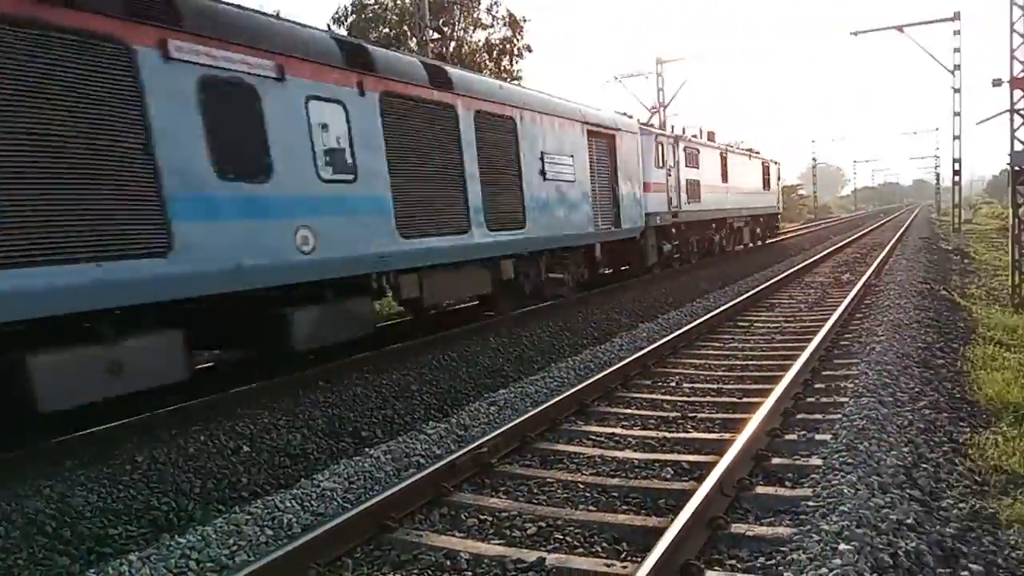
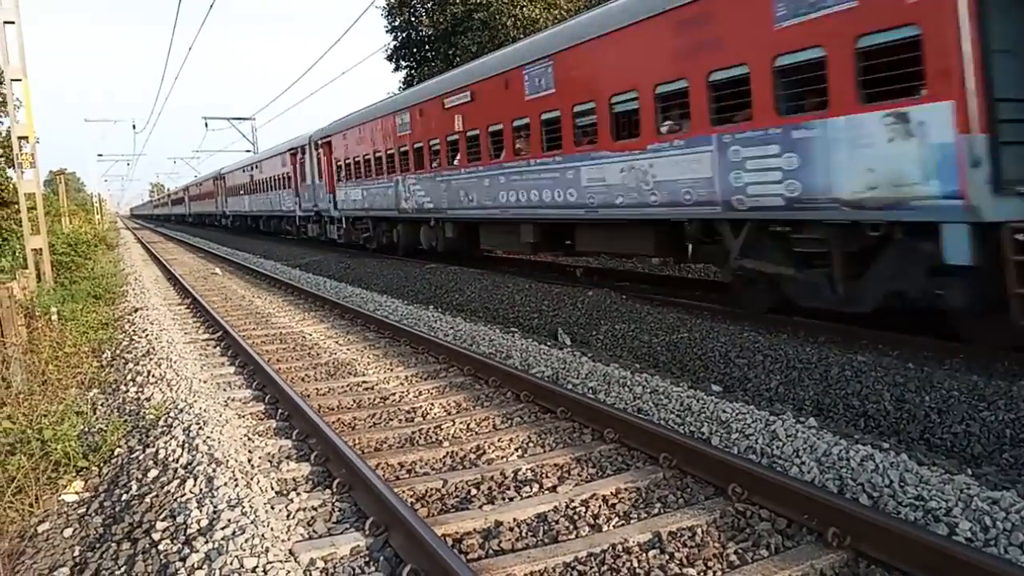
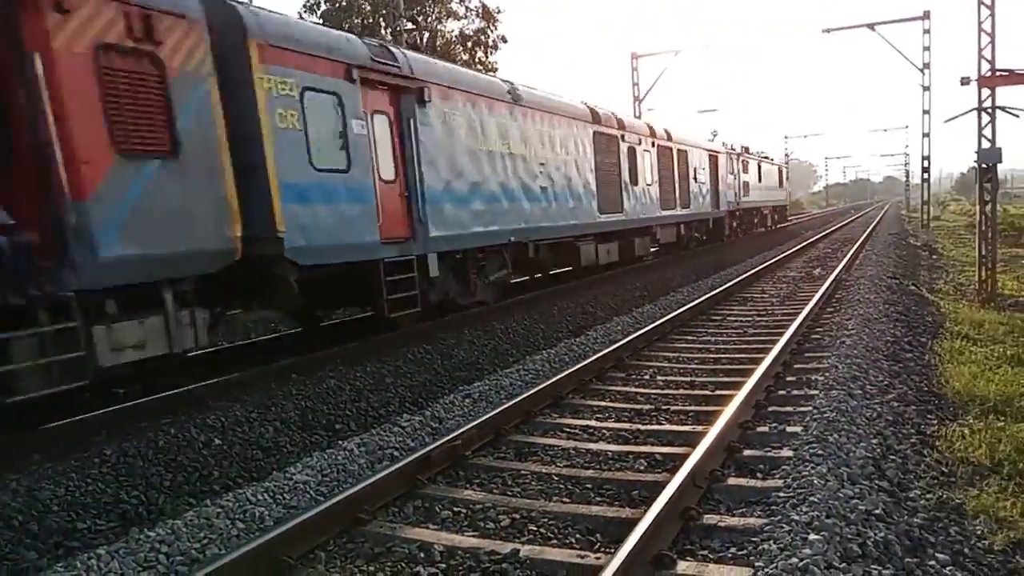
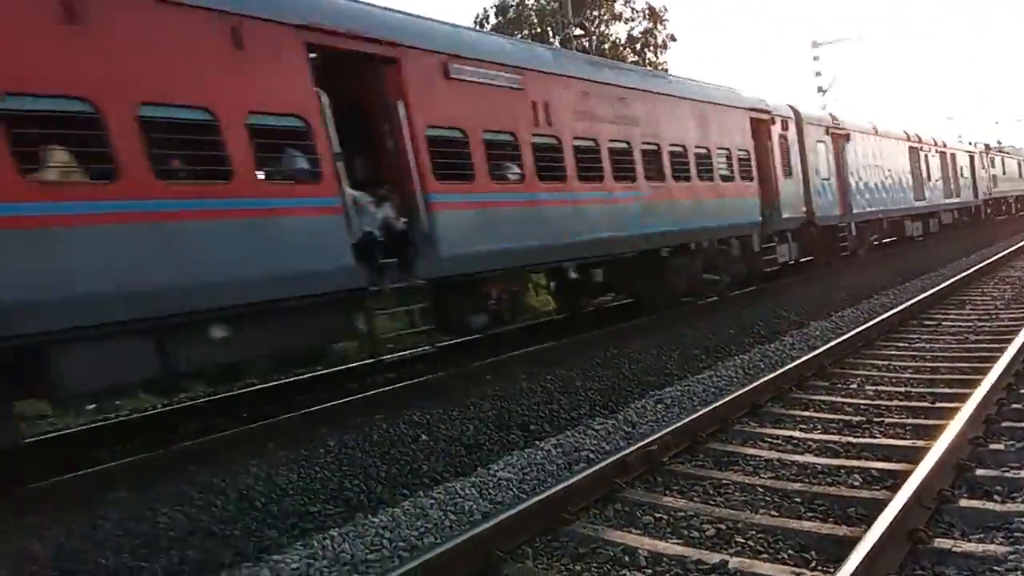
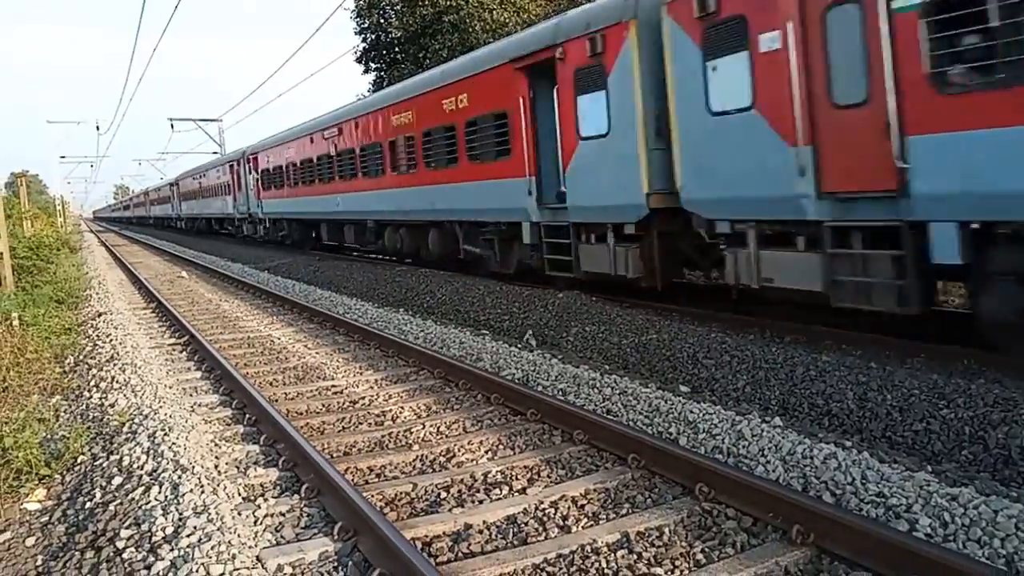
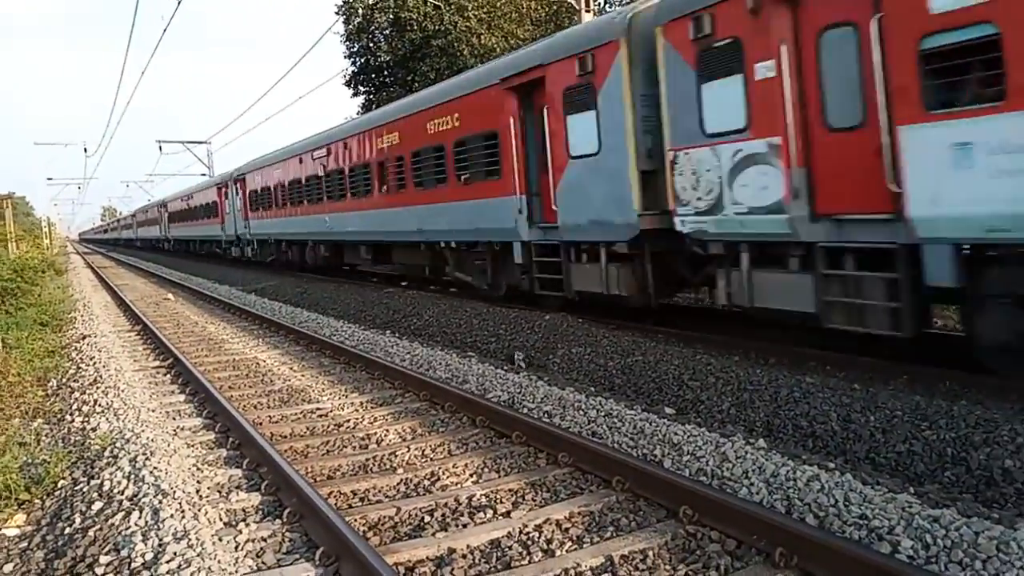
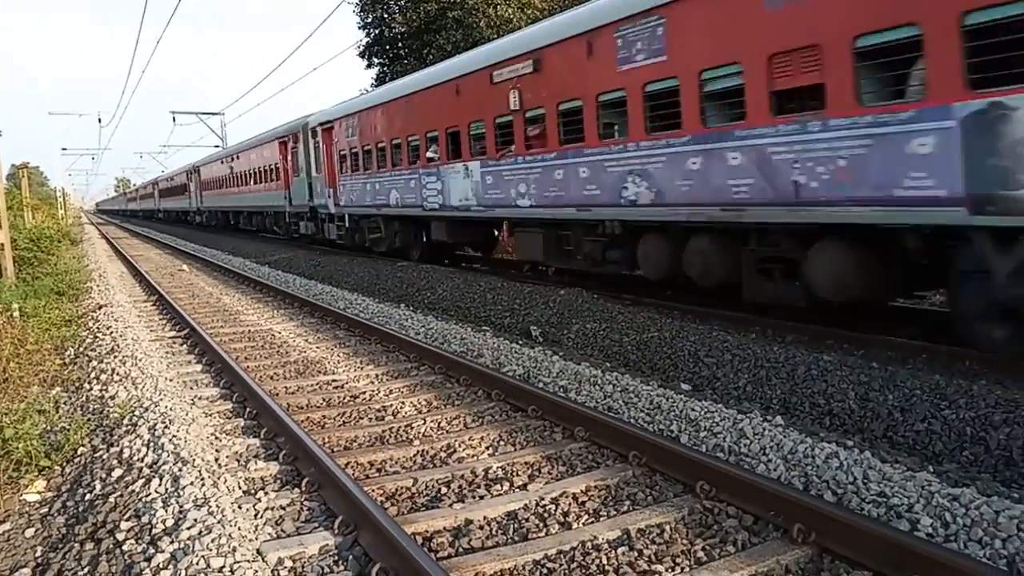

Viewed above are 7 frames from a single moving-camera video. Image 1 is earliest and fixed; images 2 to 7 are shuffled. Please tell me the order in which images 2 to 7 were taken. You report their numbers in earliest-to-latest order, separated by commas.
3, 4, 6, 5, 2, 7
